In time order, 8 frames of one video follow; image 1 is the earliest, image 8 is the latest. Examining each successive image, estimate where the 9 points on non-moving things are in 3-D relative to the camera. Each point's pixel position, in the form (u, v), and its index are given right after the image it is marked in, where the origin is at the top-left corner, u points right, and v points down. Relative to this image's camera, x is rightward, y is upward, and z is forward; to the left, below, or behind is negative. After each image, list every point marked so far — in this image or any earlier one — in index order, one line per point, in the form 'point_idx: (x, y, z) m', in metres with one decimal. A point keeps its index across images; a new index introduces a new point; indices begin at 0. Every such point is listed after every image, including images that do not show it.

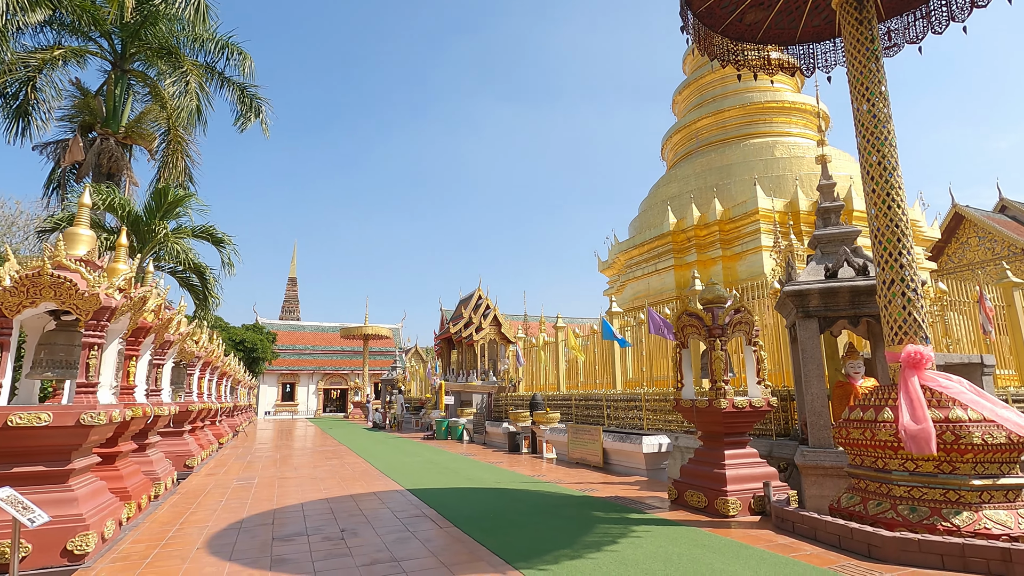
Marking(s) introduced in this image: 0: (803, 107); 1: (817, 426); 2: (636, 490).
0: (+9.3, +5.6, +17.3) m
1: (+3.4, -1.5, +6.0) m
2: (+1.5, -2.5, +6.5) m
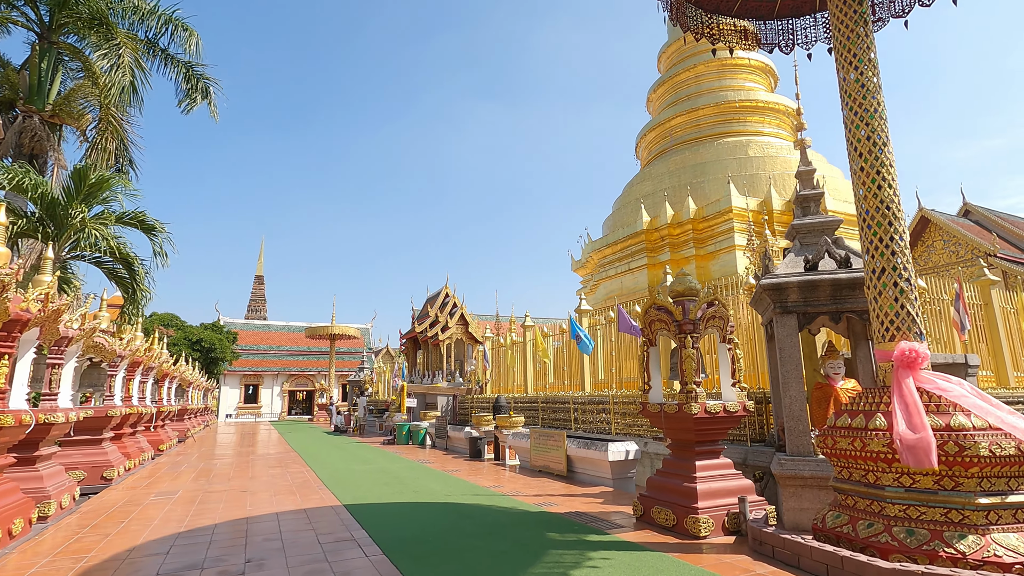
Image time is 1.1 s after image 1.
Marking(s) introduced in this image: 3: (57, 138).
0: (+8.4, +5.6, +17.0) m
1: (+2.9, -1.5, +5.5) m
2: (+1.0, -2.4, +5.9) m
3: (-9.6, +3.1, +11.3) m
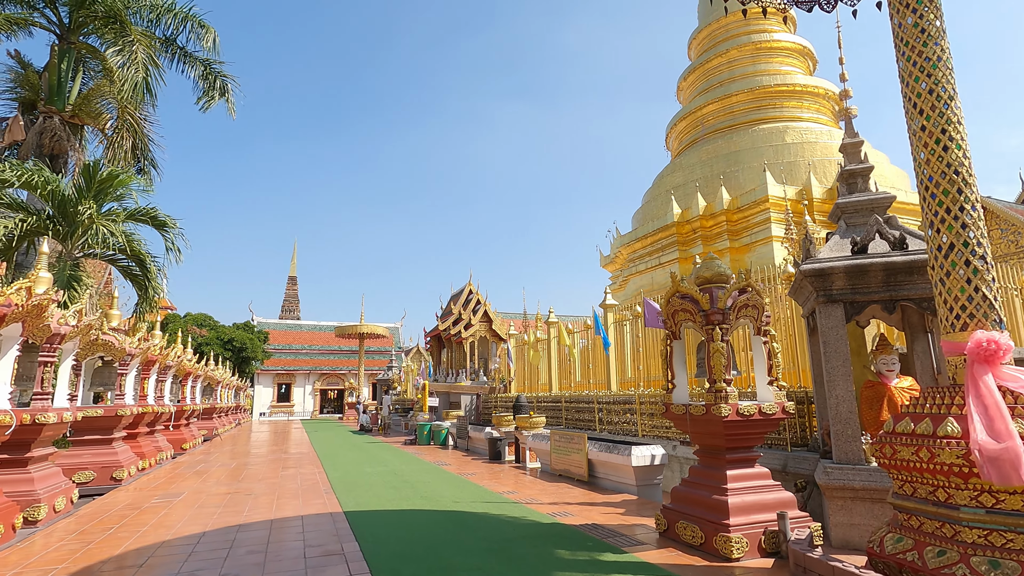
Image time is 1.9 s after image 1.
0: (+9.0, +5.8, +16.0) m
1: (+3.0, -1.3, +4.8) m
2: (+1.1, -2.3, +5.3) m
3: (-9.2, +3.2, +11.4) m
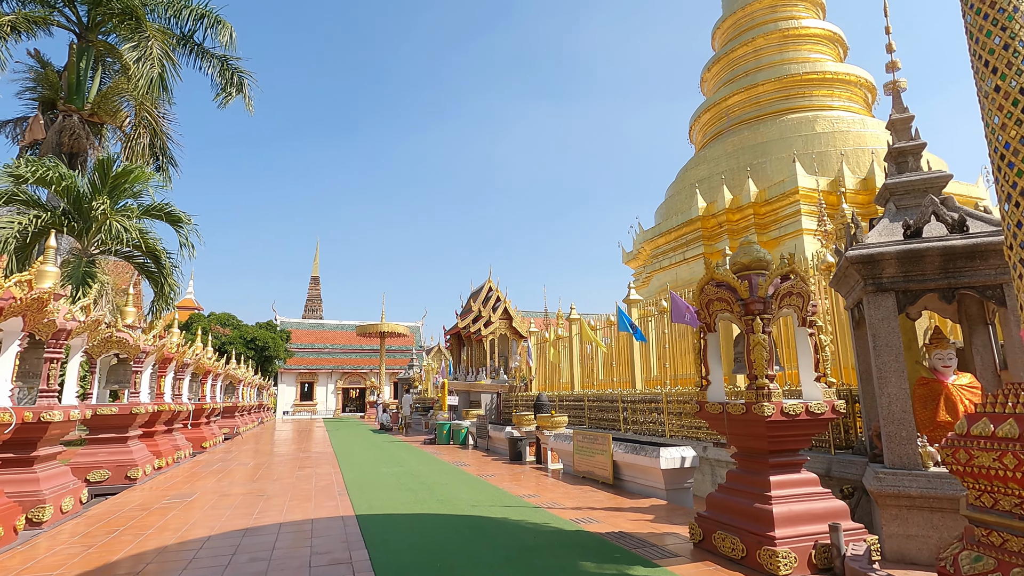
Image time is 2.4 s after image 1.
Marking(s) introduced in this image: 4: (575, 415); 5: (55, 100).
0: (+9.6, +6.0, +15.3) m
1: (+3.1, -1.2, +4.3) m
2: (+1.3, -2.2, +4.9) m
3: (-8.8, +3.2, +11.4) m
4: (+1.3, -2.6, +11.0) m
5: (-9.4, +3.9, +11.1) m
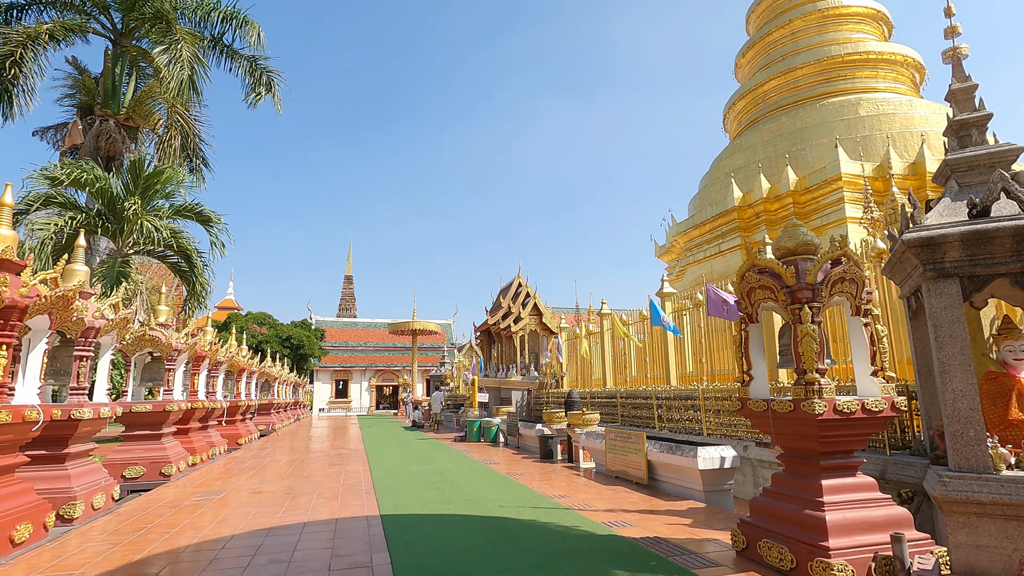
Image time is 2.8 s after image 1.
0: (+10.3, +6.2, +14.4) m
1: (+3.3, -1.1, +3.9) m
2: (+1.5, -2.1, +4.6) m
3: (-8.2, +3.2, +11.6) m
4: (+1.9, -2.5, +10.7) m
5: (-8.9, +3.9, +11.4) m
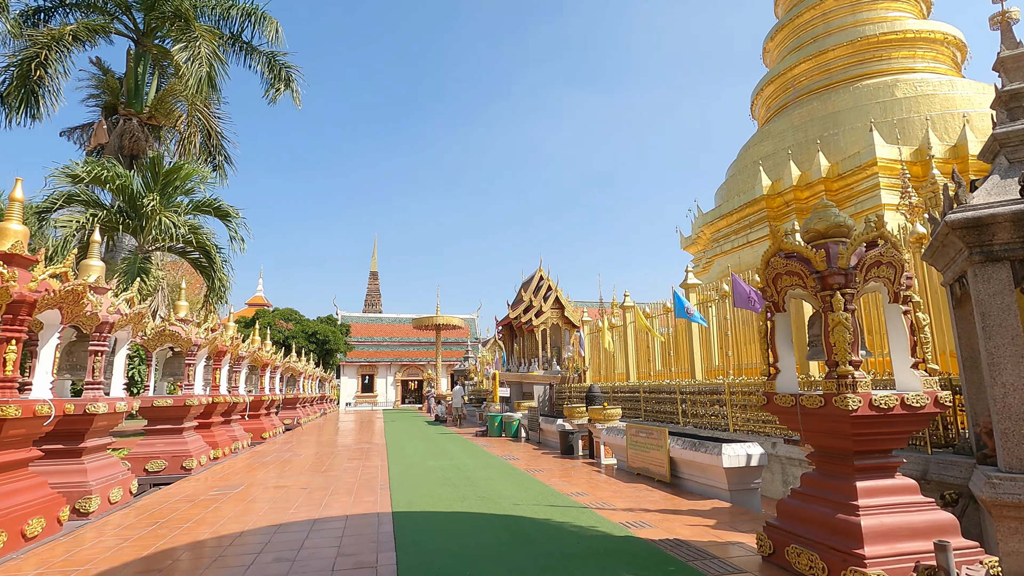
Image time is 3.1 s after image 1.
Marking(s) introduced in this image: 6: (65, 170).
0: (+10.8, +6.5, +13.7) m
1: (+3.4, -1.0, +3.6) m
2: (+1.6, -2.0, +4.4) m
3: (-7.8, +3.3, +11.8) m
4: (+2.3, -2.3, +10.4) m
5: (-8.5, +3.9, +11.5) m
6: (-6.8, +1.8, +8.1) m
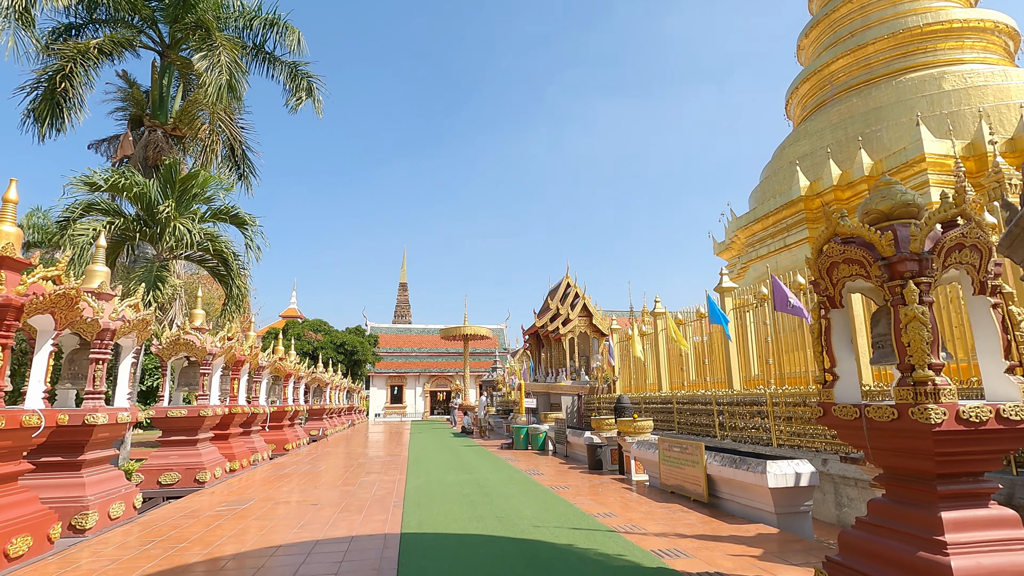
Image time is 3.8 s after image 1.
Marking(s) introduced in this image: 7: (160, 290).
0: (+11.3, +6.4, +12.8) m
1: (+3.5, -0.9, +2.9) m
2: (+1.7, -1.9, +3.8) m
3: (-7.3, +3.0, +11.8) m
4: (+2.8, -2.4, +9.8) m
5: (-8.0, +3.7, +11.6) m
6: (-6.5, +1.7, +8.1) m
7: (-5.3, 0.0, +8.1) m
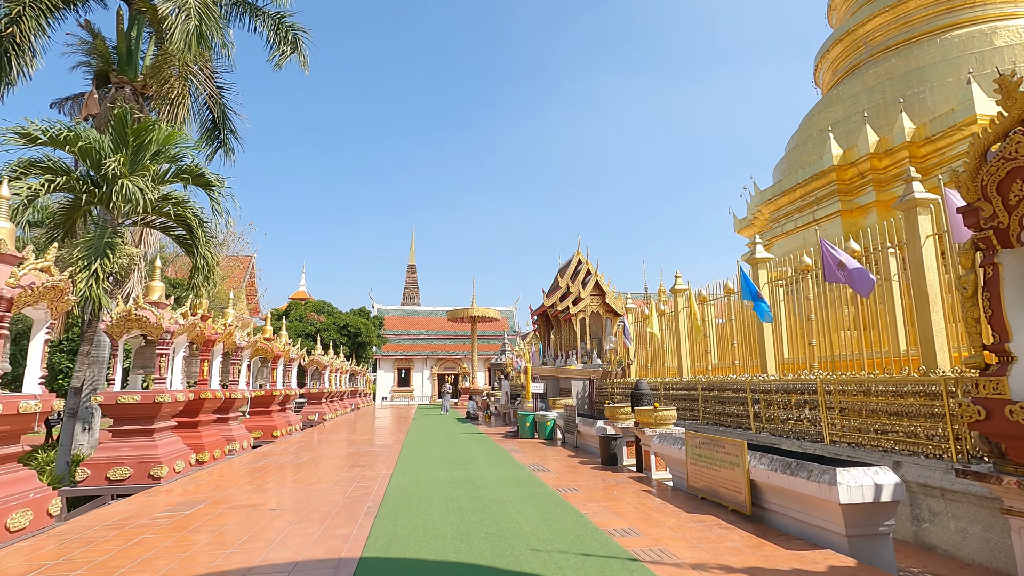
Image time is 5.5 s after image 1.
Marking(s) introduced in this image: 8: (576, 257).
0: (+11.4, +7.0, +11.2) m
1: (+3.4, -0.7, +1.8) m
2: (+1.7, -1.7, +2.7) m
3: (-7.3, +3.6, +10.7) m
4: (+2.8, -1.9, +8.7) m
5: (-7.9, +4.2, +10.5) m
6: (-6.5, +2.1, +7.0) m
7: (-5.3, +0.4, +7.1) m
8: (+2.0, +1.0, +17.0) m
